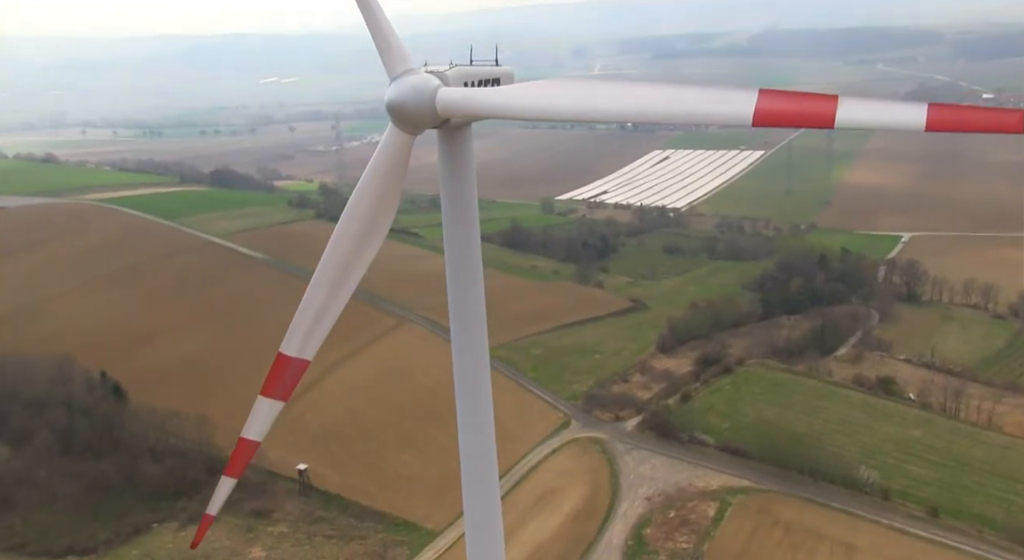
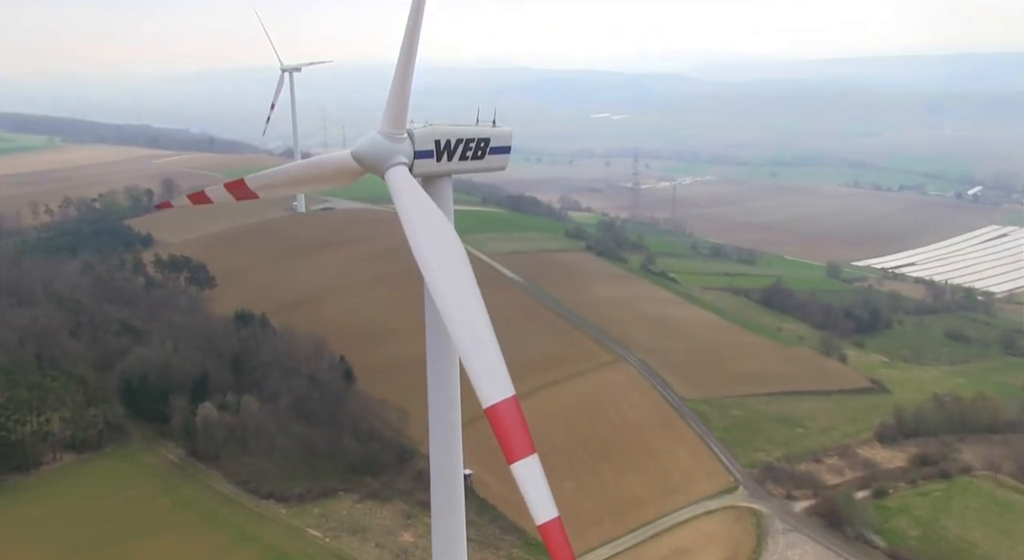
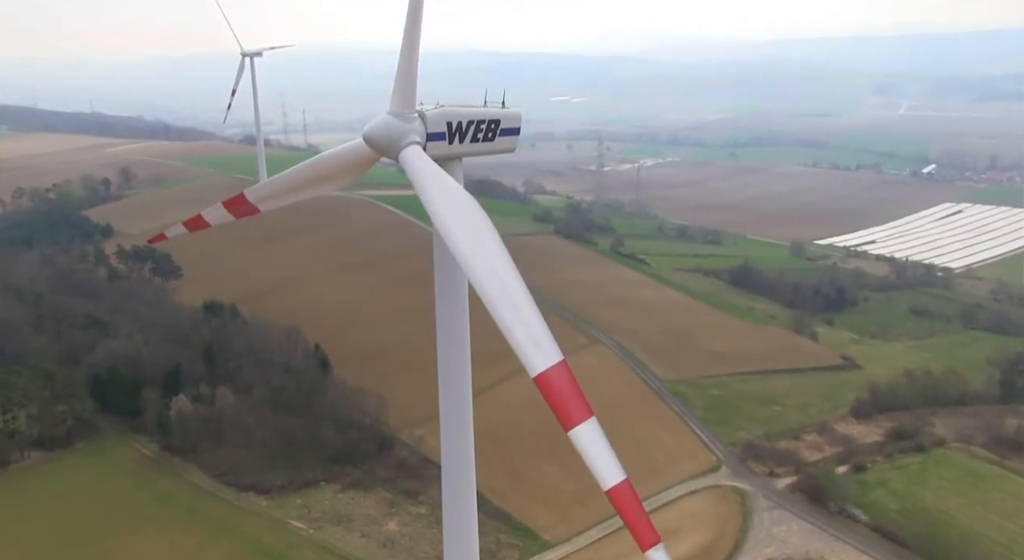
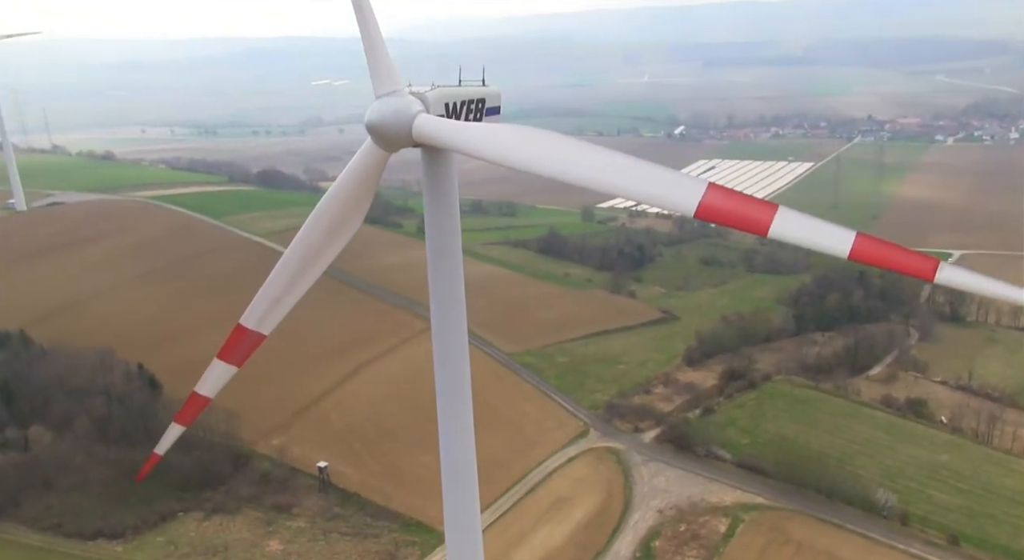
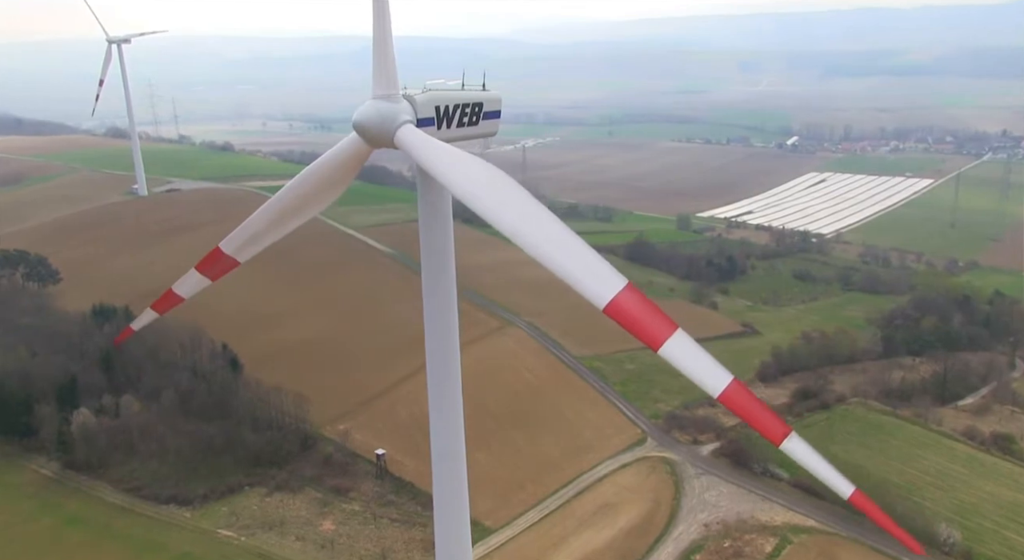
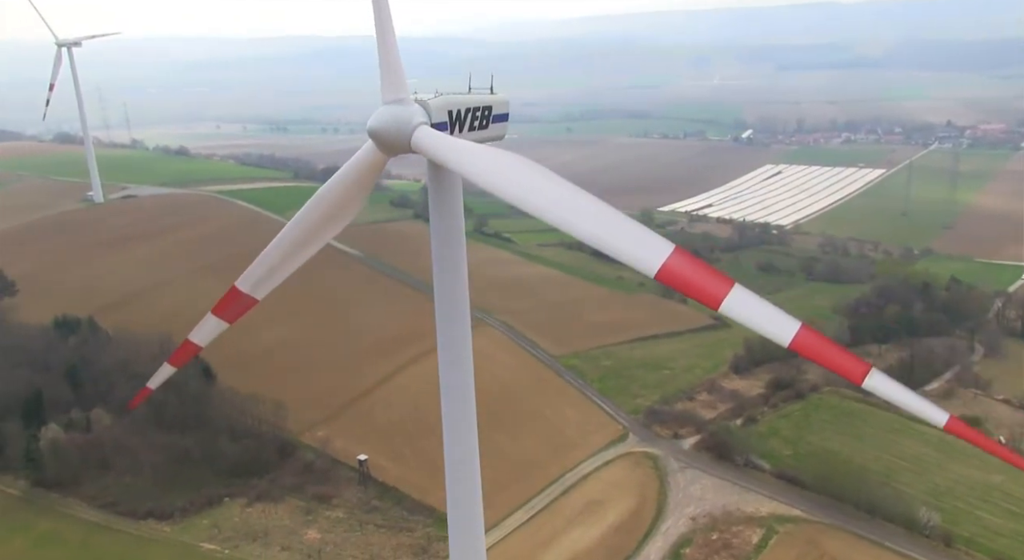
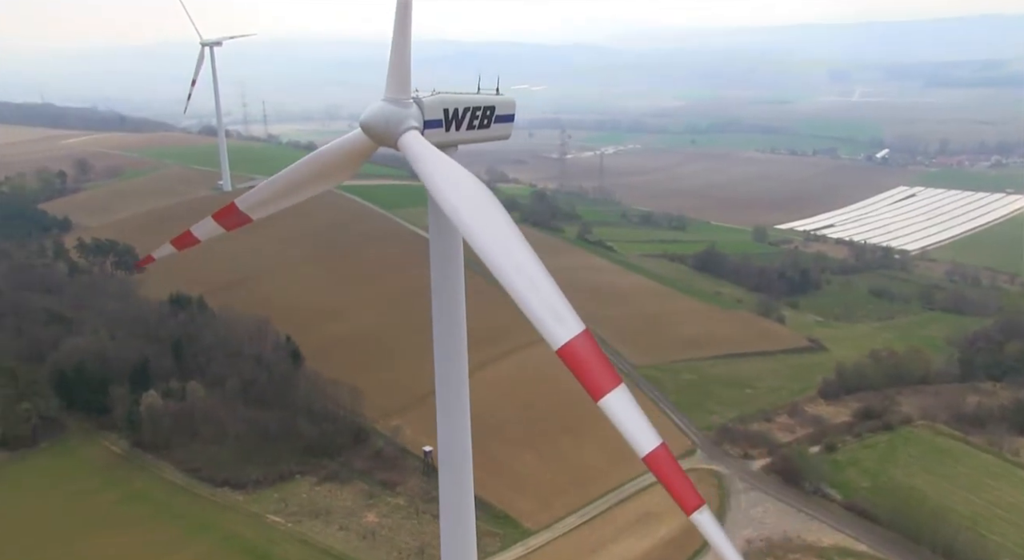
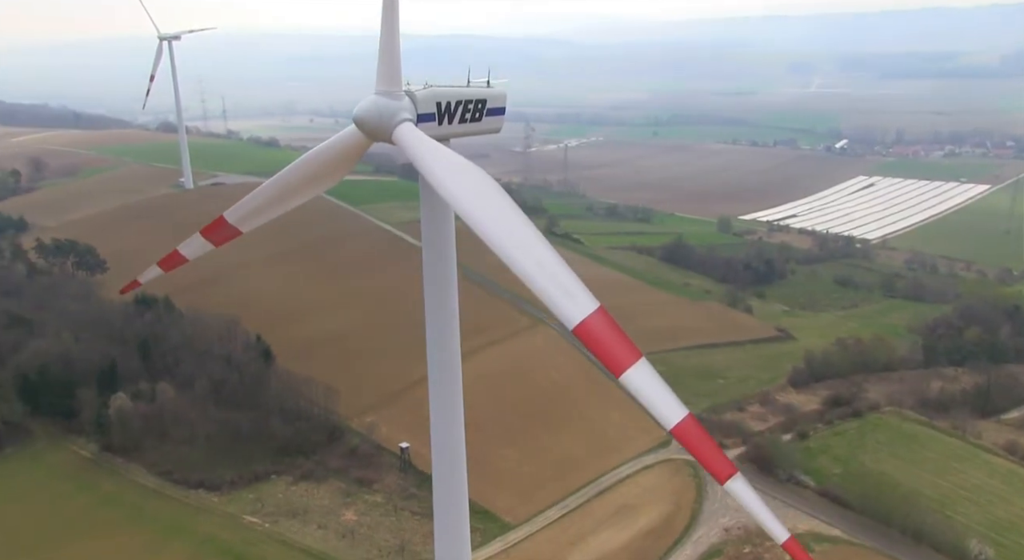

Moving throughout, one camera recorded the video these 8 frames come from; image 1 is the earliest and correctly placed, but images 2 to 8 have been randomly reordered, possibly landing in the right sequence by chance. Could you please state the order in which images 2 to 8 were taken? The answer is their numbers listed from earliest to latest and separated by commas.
4, 6, 5, 8, 7, 3, 2
